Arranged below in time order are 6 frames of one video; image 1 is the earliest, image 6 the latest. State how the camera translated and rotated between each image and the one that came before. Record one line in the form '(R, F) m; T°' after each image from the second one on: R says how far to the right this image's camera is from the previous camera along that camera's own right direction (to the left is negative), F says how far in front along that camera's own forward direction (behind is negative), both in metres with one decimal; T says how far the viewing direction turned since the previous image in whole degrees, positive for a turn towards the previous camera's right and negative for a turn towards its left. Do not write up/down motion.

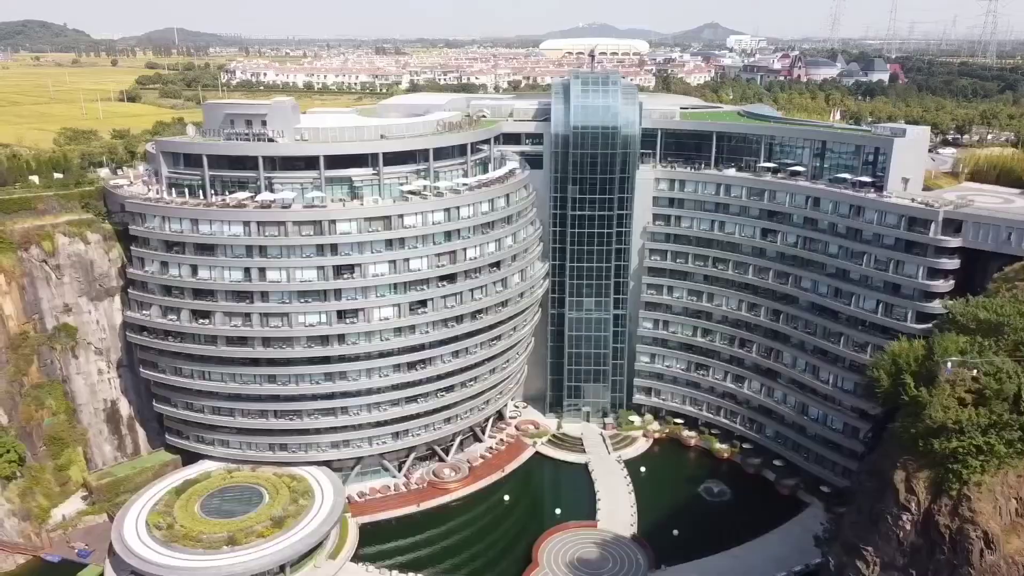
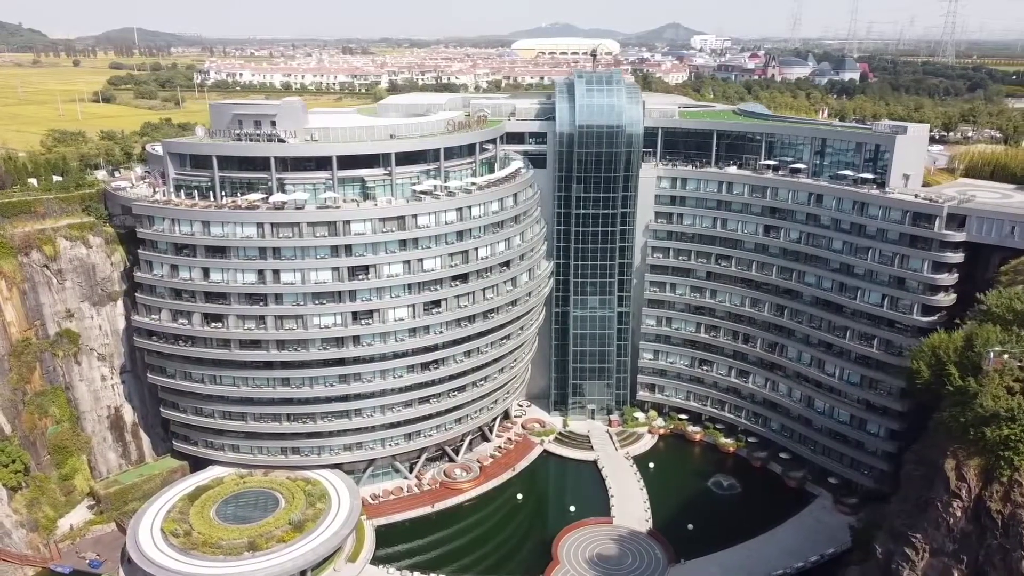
(-4.6, 0.0) m; +2°
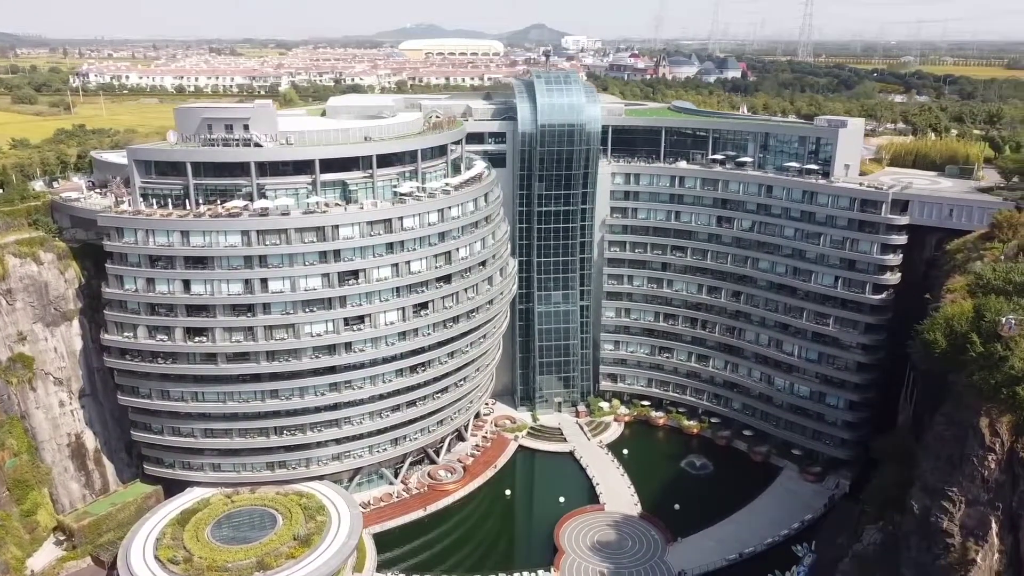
(-10.6, 0.0) m; +9°
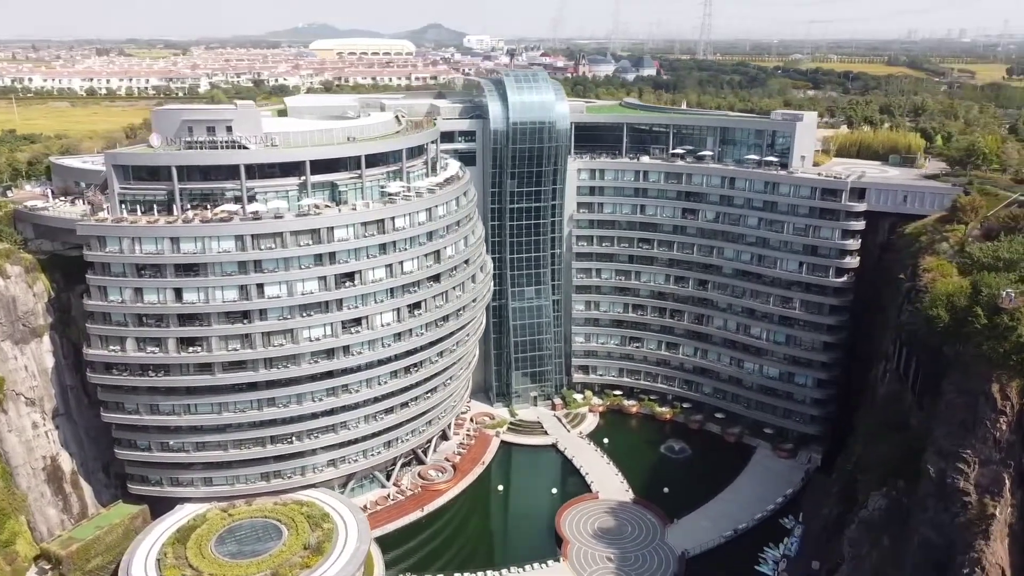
(-8.4, -0.2) m; +7°
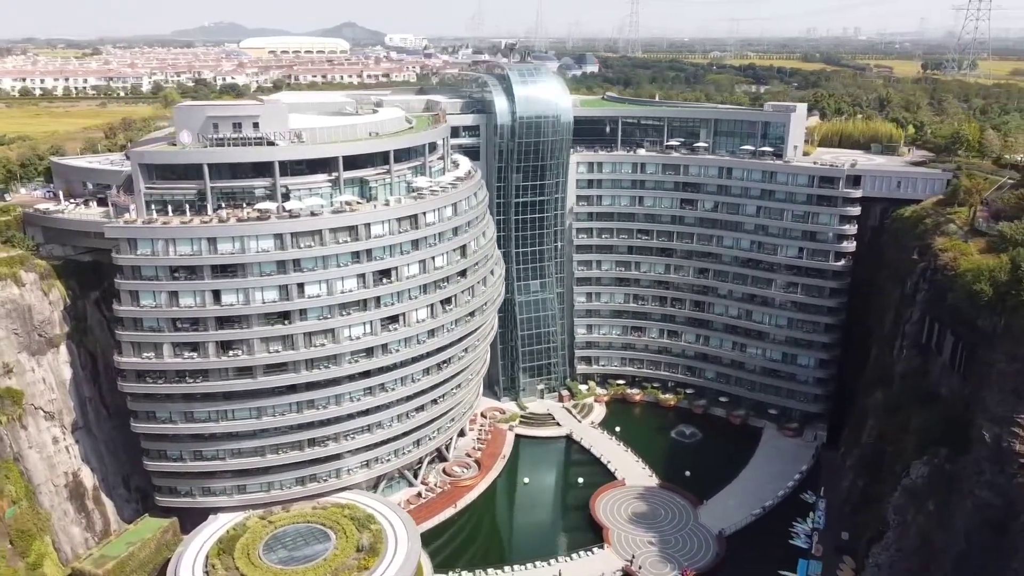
(-10.4, +0.2) m; +6°
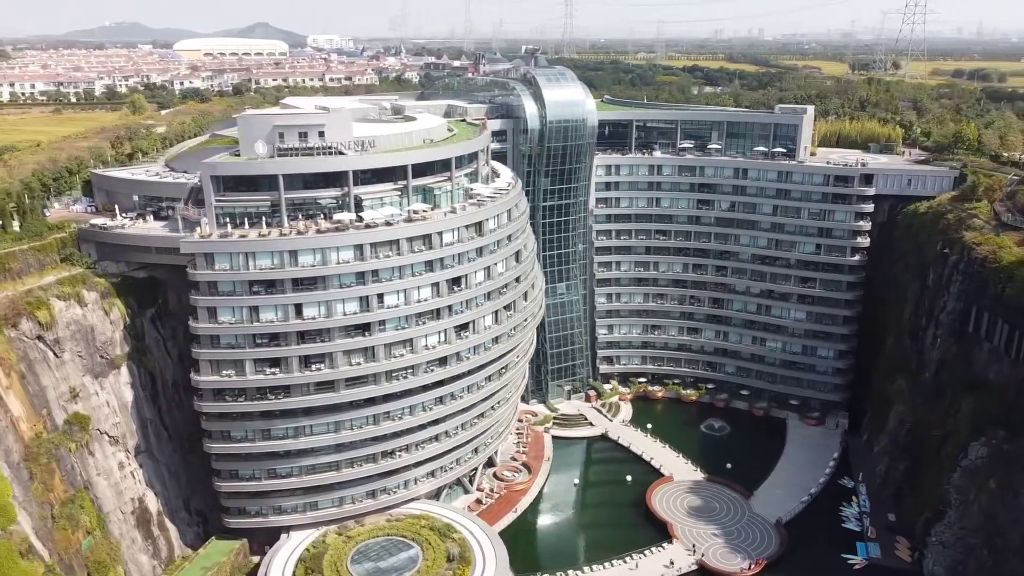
(-13.1, +0.1) m; +6°
